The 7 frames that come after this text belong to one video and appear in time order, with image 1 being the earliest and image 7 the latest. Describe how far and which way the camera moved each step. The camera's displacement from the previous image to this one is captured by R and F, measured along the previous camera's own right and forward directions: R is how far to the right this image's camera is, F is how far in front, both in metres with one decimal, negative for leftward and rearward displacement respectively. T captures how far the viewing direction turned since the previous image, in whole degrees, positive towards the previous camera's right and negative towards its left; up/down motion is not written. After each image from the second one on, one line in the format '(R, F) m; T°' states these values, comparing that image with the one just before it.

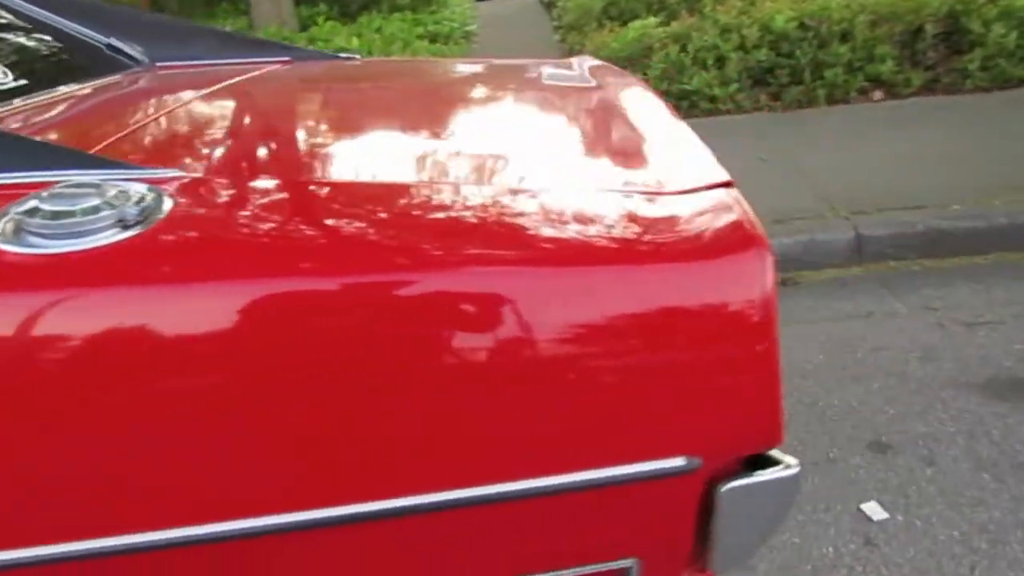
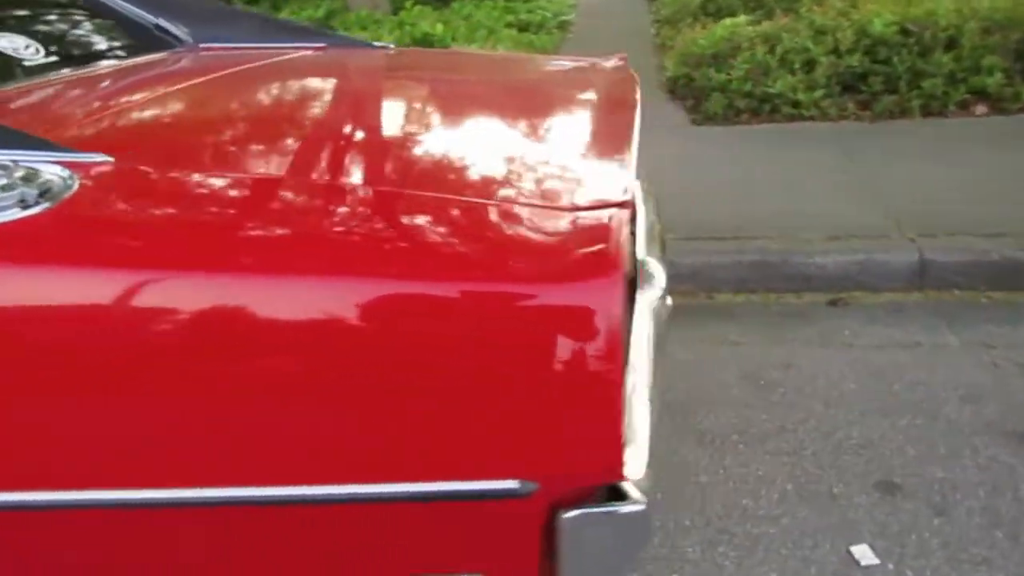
(+0.3, 0.0) m; -7°
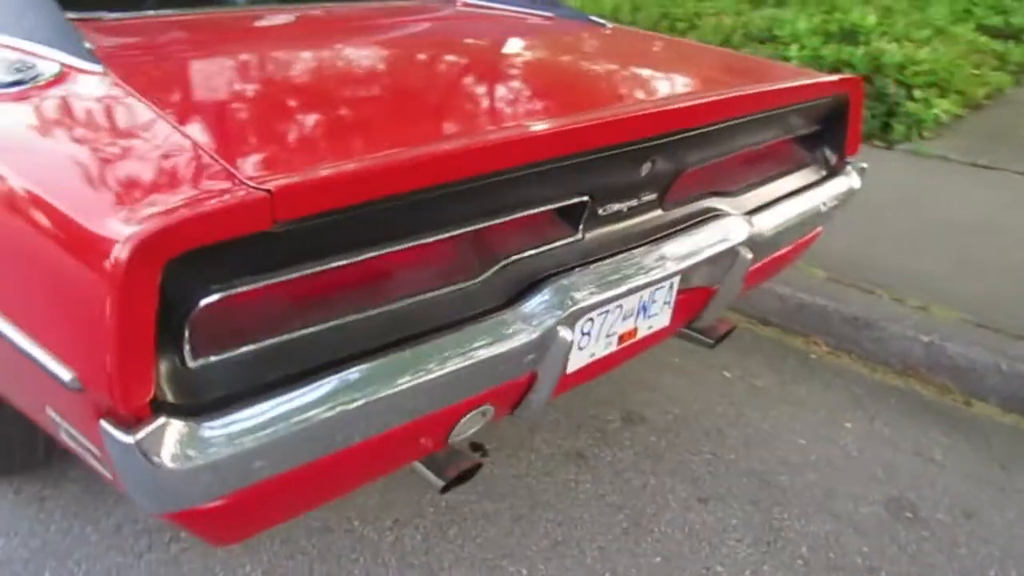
(+1.0, +0.3) m; -32°
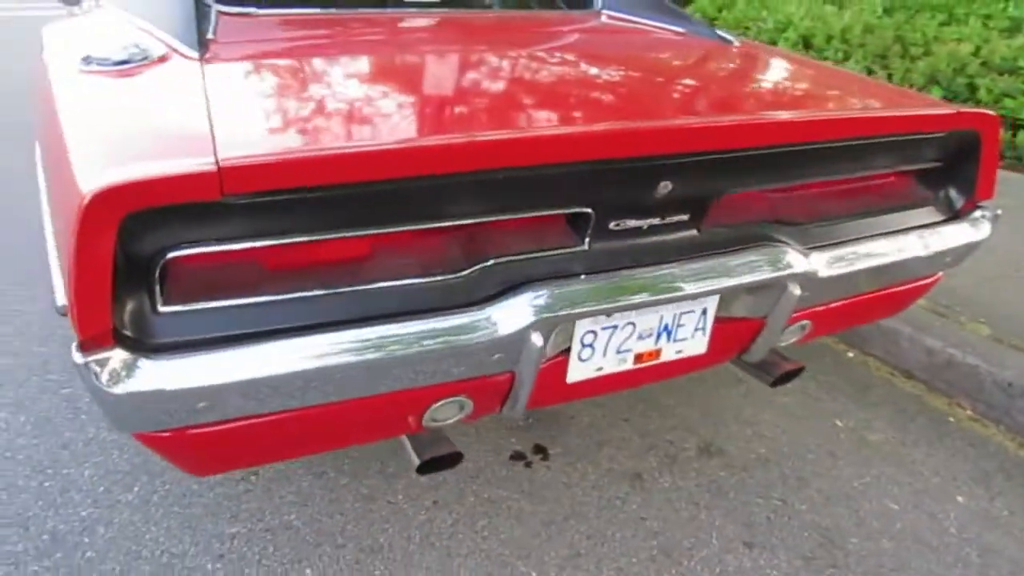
(+0.5, 0.0) m; -17°
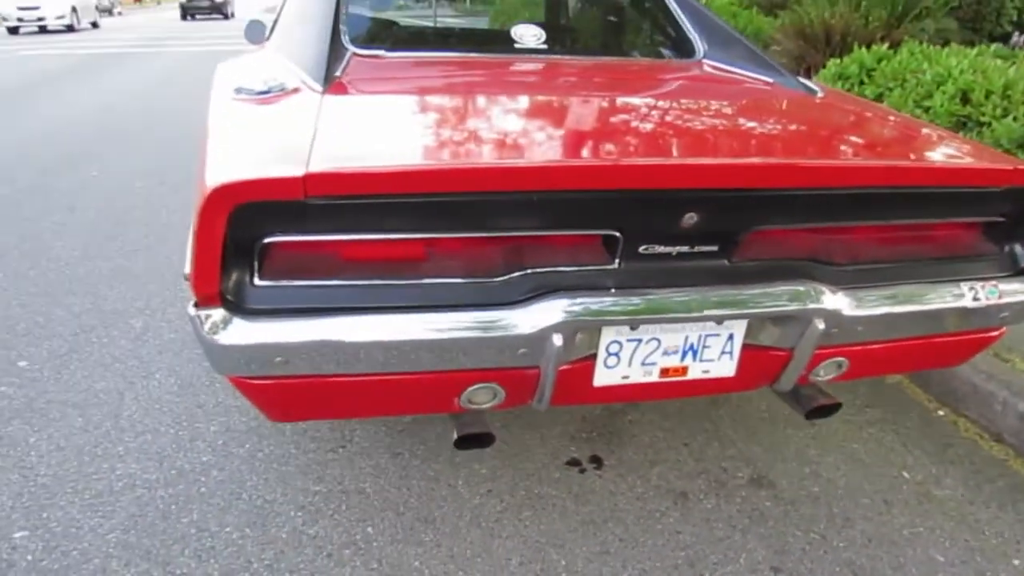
(+0.3, -0.2) m; -11°
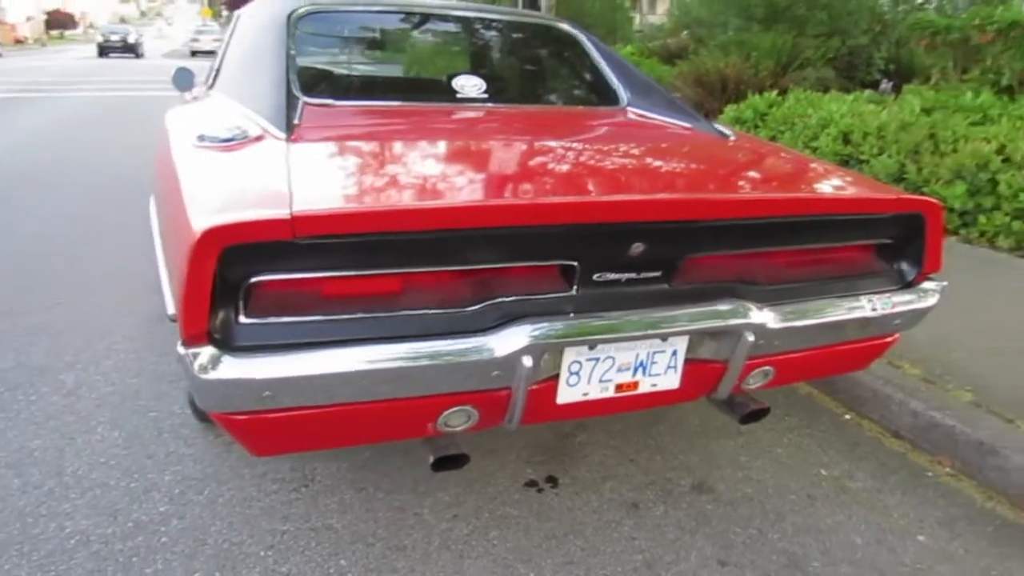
(-0.2, -0.2) m; +7°
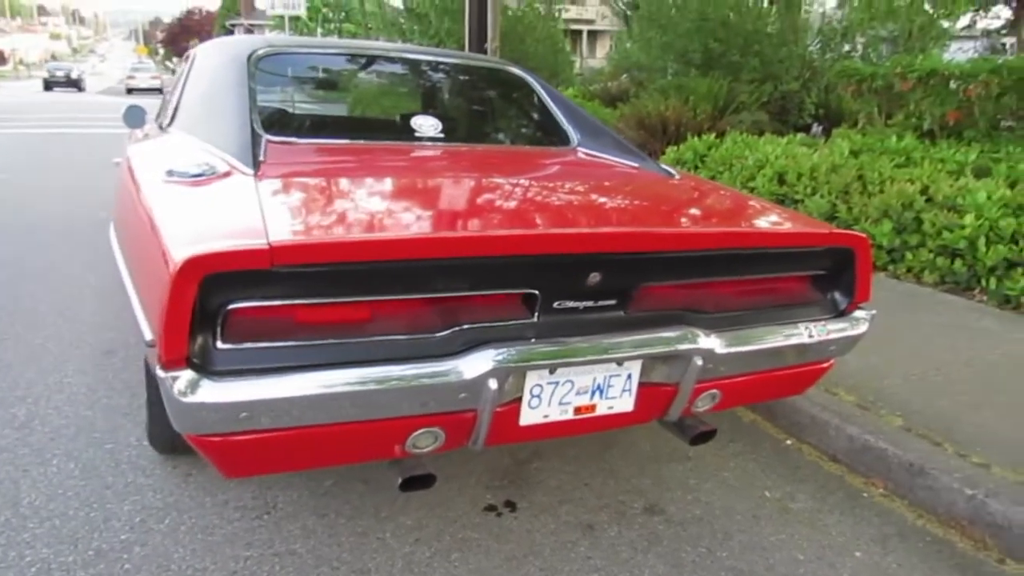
(-0.1, -0.1) m; +4°
